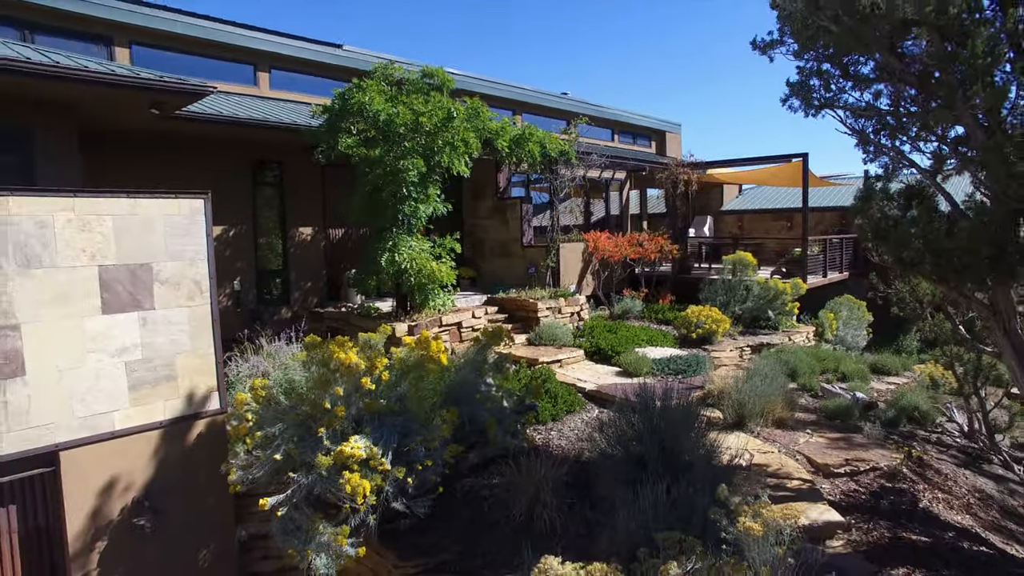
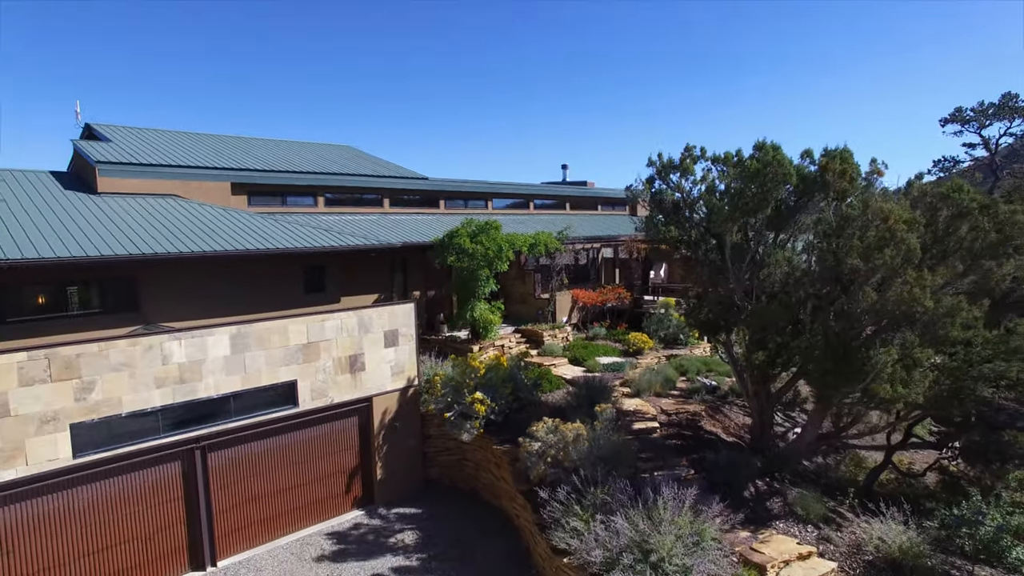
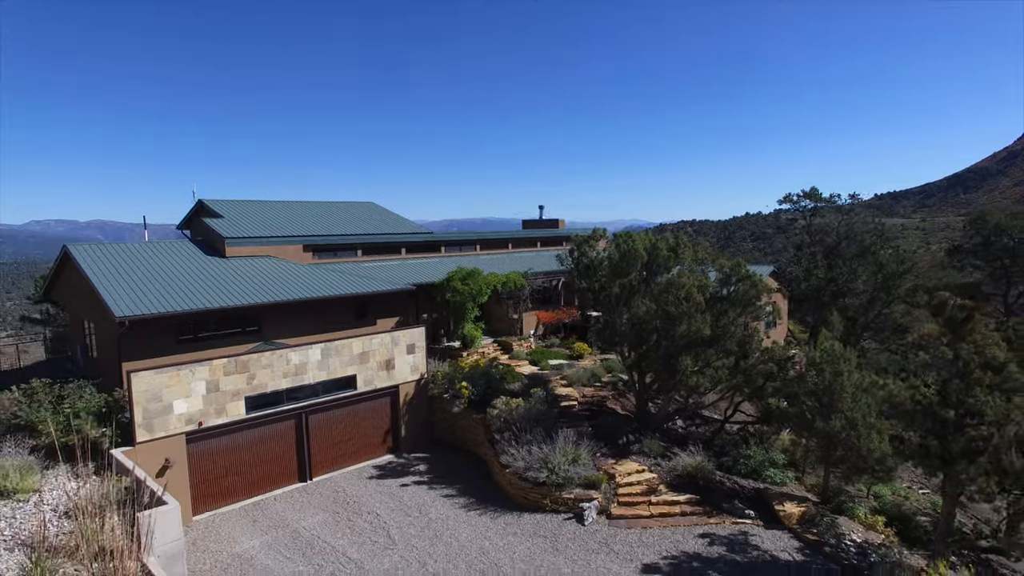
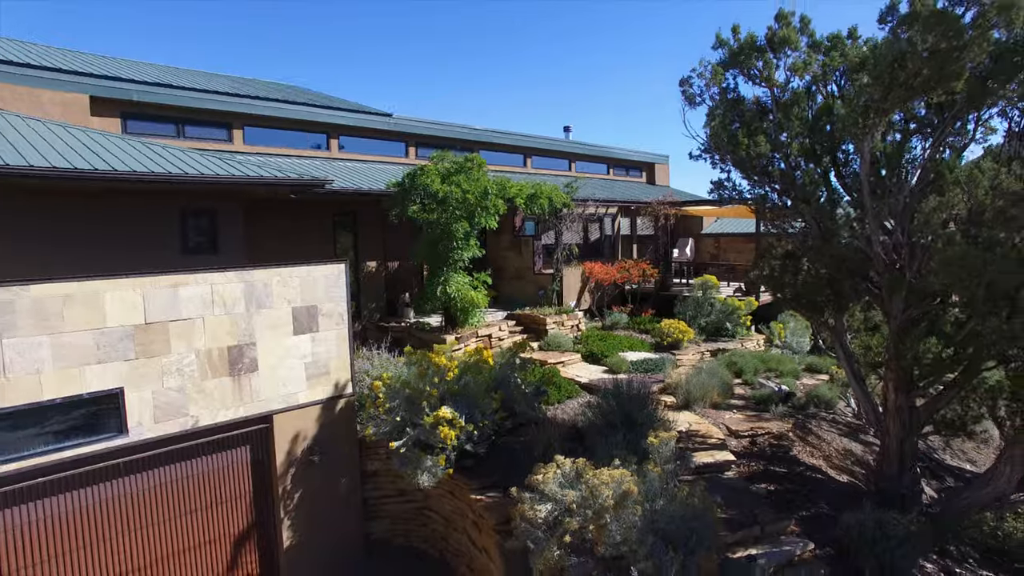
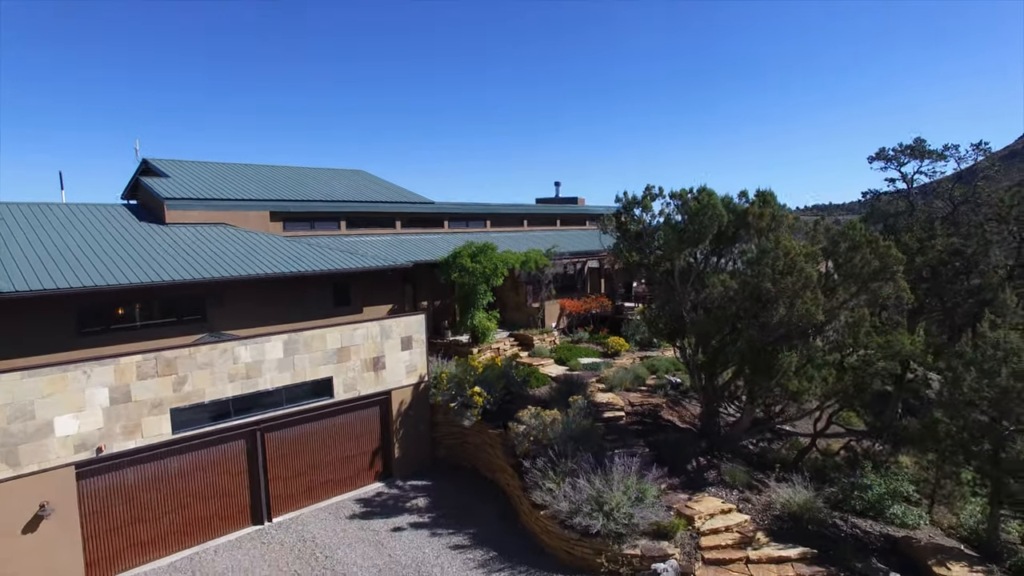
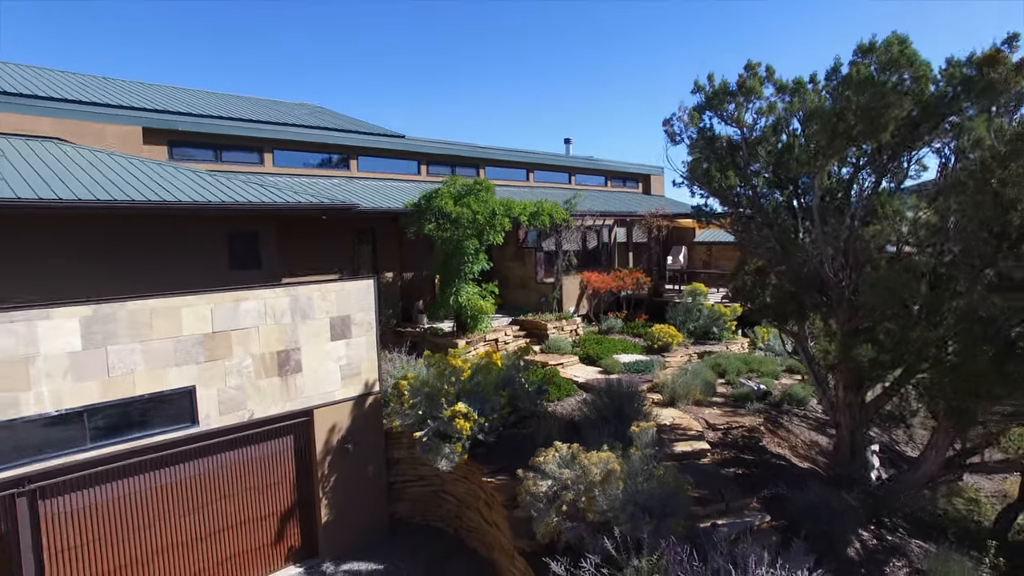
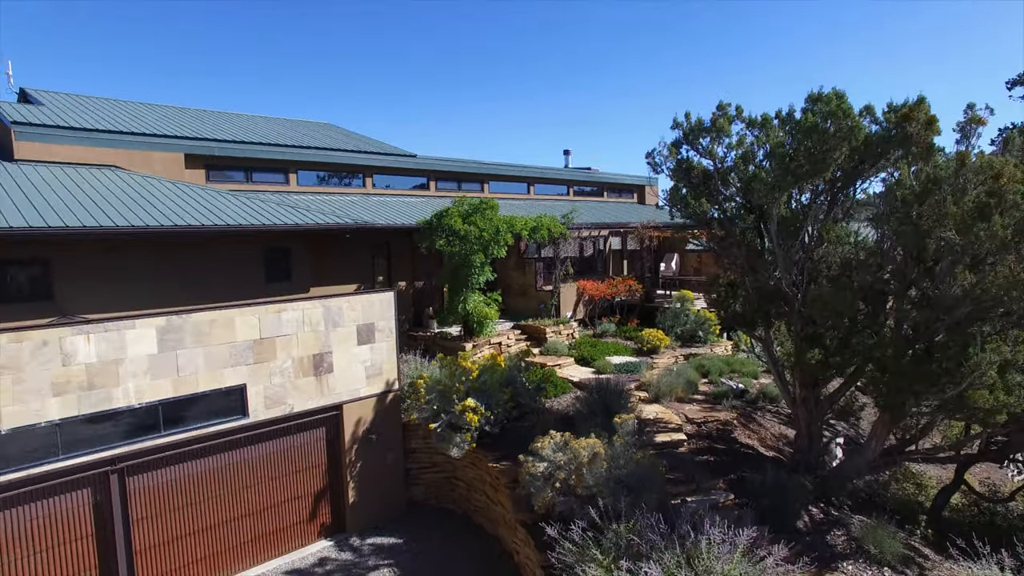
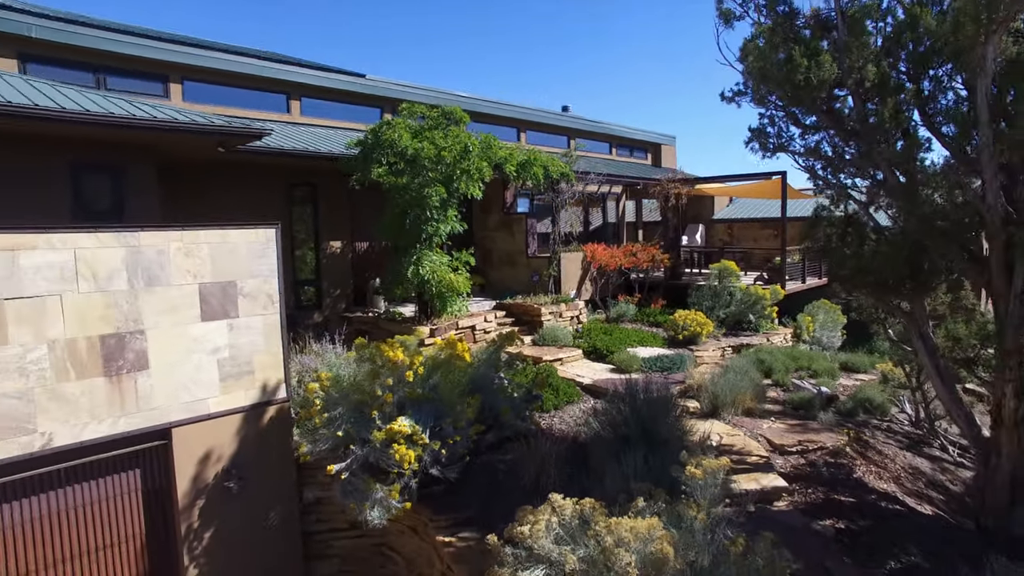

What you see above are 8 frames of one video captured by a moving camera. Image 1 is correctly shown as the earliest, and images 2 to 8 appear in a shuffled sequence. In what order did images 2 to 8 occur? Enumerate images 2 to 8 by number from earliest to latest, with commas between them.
8, 4, 6, 7, 2, 5, 3
